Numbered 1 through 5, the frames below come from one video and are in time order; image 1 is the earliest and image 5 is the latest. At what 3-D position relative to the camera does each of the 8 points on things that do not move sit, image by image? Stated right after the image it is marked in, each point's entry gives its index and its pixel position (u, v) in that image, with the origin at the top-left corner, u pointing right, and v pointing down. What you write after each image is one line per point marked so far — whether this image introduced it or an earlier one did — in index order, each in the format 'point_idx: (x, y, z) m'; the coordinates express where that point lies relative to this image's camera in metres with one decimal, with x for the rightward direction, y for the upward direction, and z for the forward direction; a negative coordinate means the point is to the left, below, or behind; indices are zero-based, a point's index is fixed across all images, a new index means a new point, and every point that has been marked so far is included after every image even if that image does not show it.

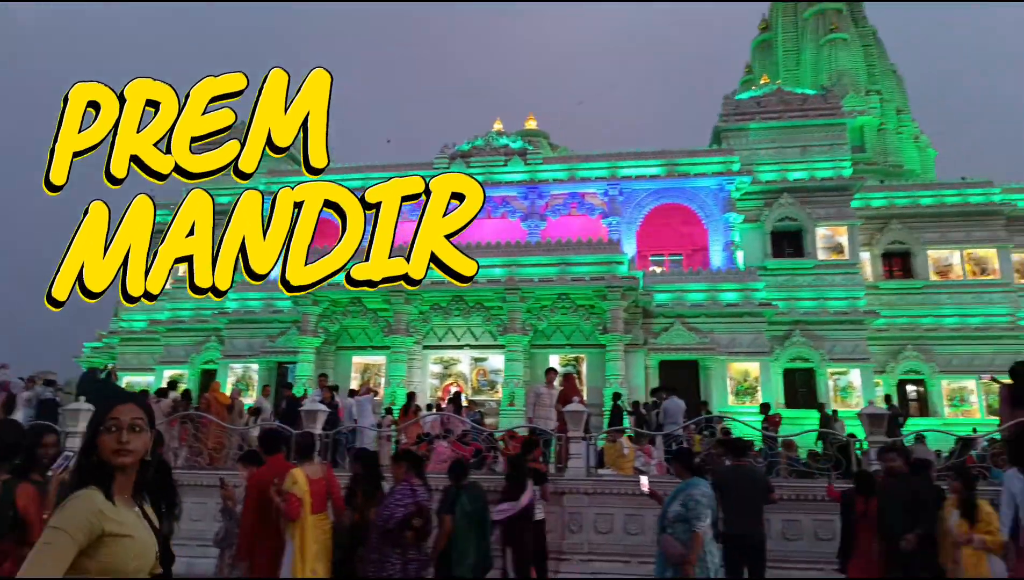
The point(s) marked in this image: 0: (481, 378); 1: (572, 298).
0: (-0.1, -2.5, +16.5) m
1: (+2.1, -0.7, +14.4) m
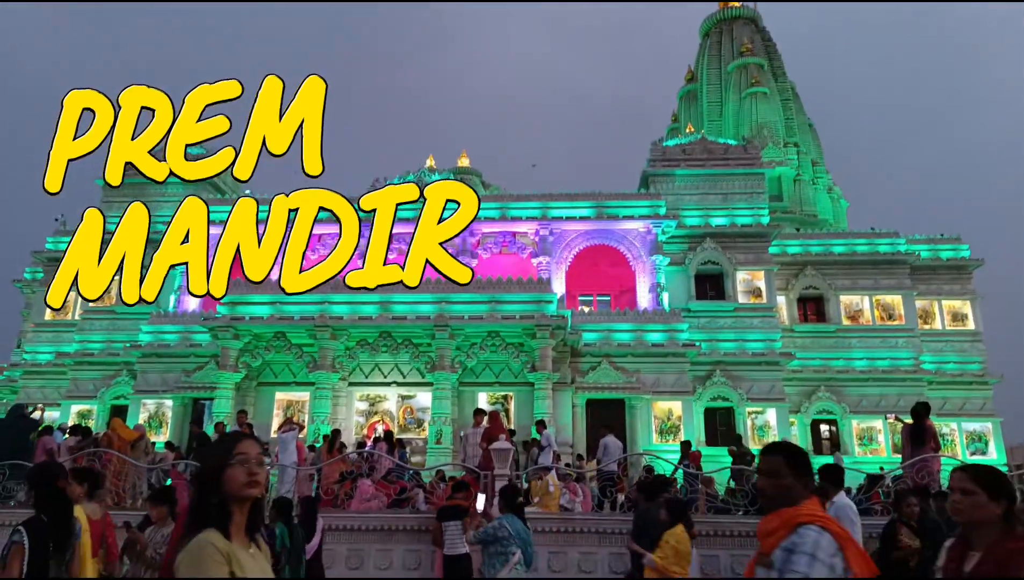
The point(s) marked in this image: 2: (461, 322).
0: (-3.0, -3.5, +19.1) m
1: (-0.3, -1.2, +18.6) m
2: (-1.3, -0.9, +18.2) m
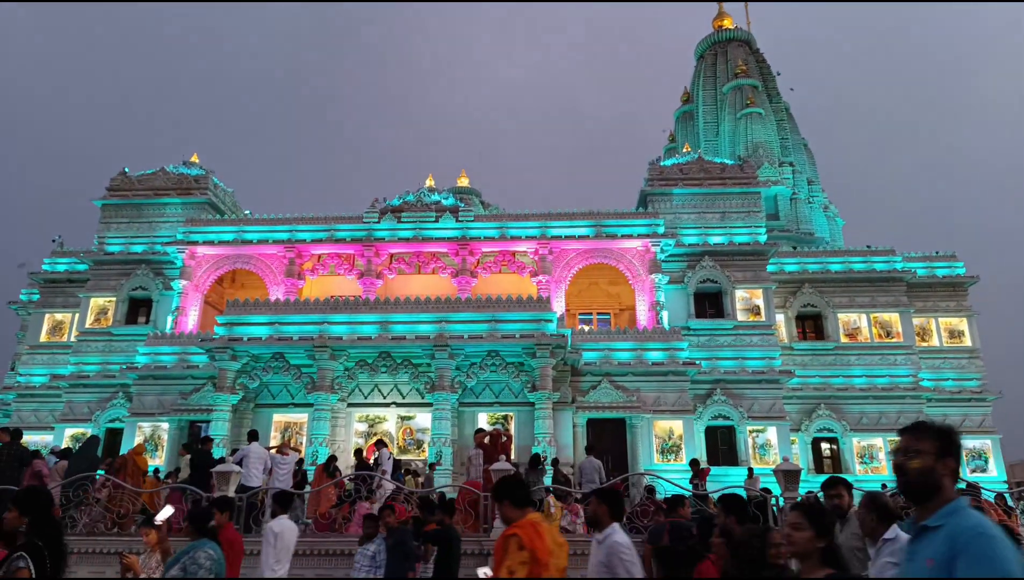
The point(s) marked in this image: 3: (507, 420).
0: (-3.0, -4.1, +19.0) m
1: (-0.3, -1.8, +18.5) m
2: (-1.4, -1.4, +18.1) m
3: (-0.2, -3.6, +19.0) m
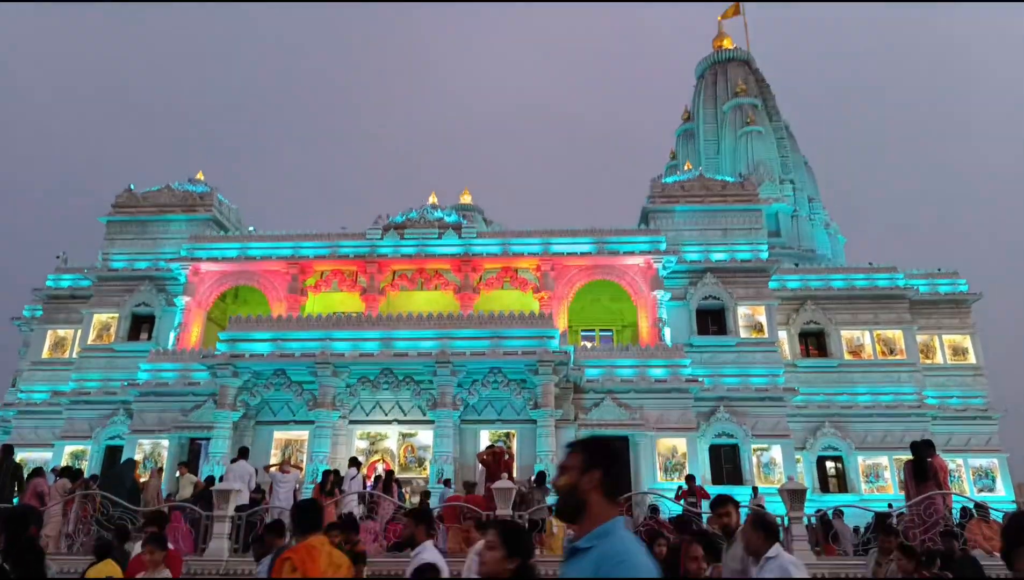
0: (-2.9, -4.5, +18.9) m
1: (-0.3, -2.2, +18.4) m
2: (-1.3, -1.8, +18.1) m
3: (-0.1, -4.1, +18.9) m
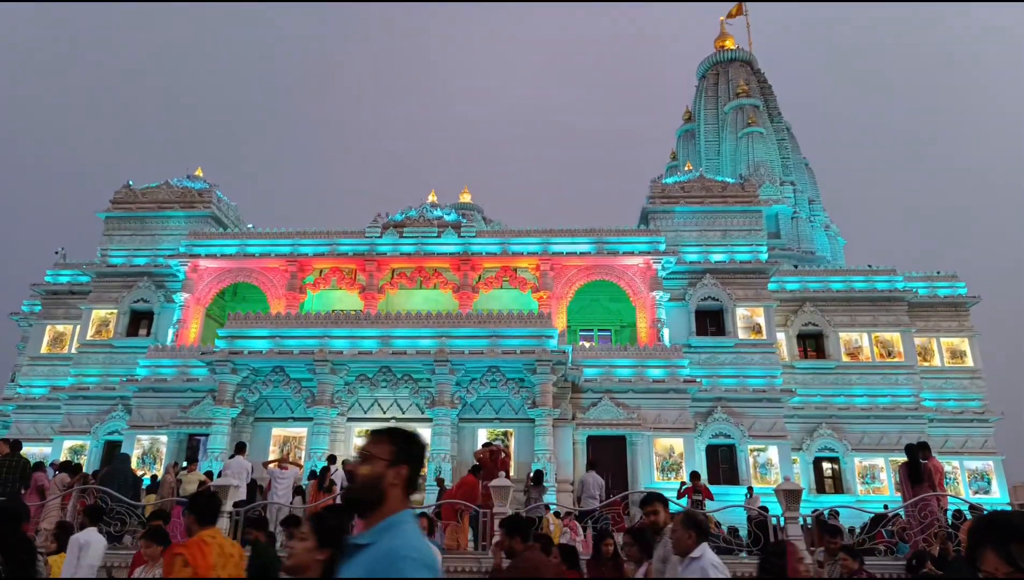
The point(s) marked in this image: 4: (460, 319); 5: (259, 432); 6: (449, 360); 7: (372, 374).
0: (-3.0, -4.5, +18.9) m
1: (-0.3, -2.2, +18.5) m
2: (-1.3, -1.8, +18.1) m
3: (-0.2, -4.0, +18.9) m
4: (-1.4, -0.8, +19.1) m
5: (-7.2, -4.0, +19.4) m
6: (-1.7, -1.8, +17.9) m
7: (-3.8, -2.3, +18.6) m
